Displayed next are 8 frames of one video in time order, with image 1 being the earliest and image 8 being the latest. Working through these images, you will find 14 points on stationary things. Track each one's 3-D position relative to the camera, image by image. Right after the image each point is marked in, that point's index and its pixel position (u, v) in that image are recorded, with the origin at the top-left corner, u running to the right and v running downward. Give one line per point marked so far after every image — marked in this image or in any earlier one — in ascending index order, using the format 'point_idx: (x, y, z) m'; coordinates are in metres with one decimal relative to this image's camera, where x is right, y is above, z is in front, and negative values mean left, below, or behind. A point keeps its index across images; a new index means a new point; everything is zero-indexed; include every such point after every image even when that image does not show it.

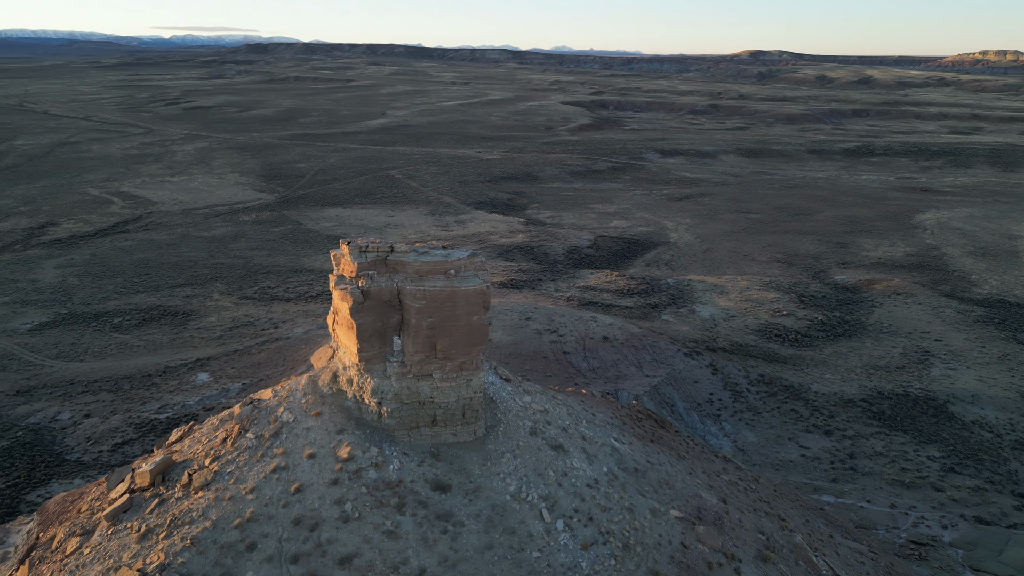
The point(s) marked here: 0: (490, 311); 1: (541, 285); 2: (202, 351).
0: (-0.3, -0.3, +11.2) m
1: (+0.8, +0.1, +18.9) m
2: (-6.2, -1.3, +14.2) m
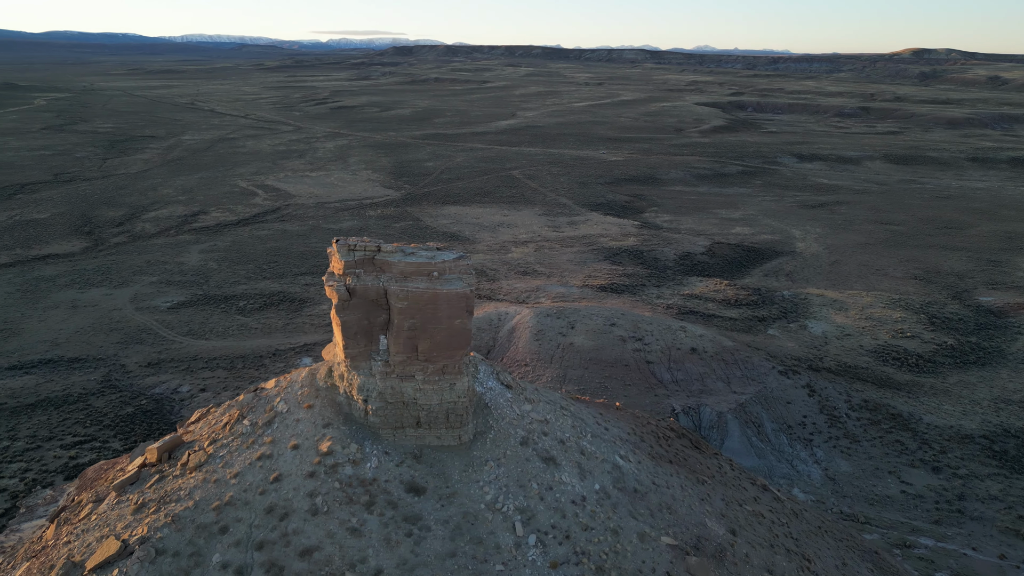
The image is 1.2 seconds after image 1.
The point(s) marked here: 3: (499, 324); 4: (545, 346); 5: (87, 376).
0: (+1.0, -0.4, +11.1) m
1: (+3.4, -0.1, +18.5) m
2: (-4.3, -1.0, +15.0) m
3: (-0.2, -0.6, +11.2) m
4: (+0.5, -0.9, +10.3) m
5: (-8.1, -1.7, +13.7) m
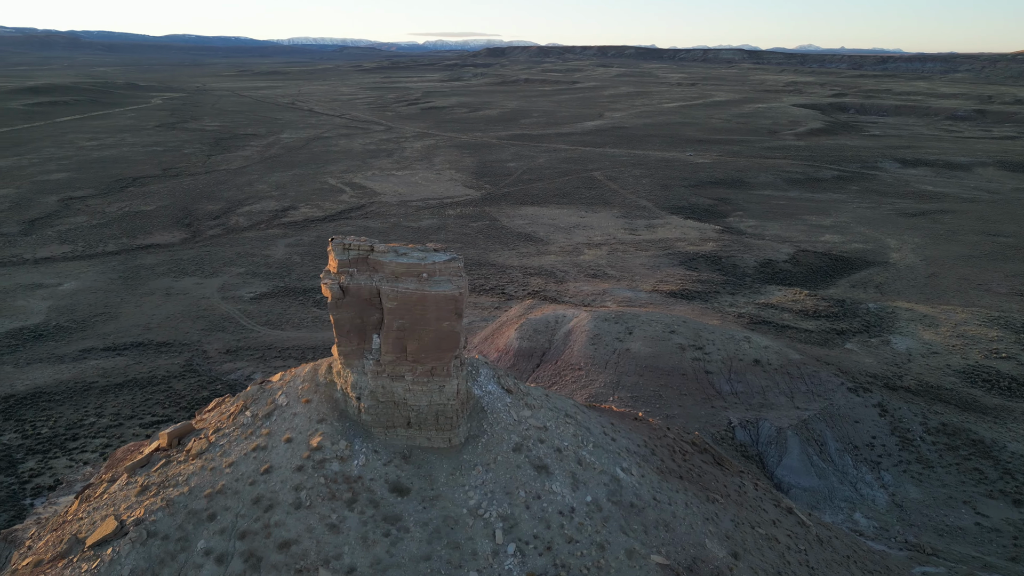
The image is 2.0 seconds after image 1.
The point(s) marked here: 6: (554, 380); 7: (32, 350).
0: (+1.9, -0.5, +10.9) m
1: (+5.2, -0.3, +18.0) m
2: (-2.9, -0.9, +15.4) m
3: (+0.7, -0.6, +11.2) m
4: (+1.3, -0.9, +10.2) m
5: (-6.9, -1.4, +14.6) m
6: (+0.6, -1.3, +10.0) m
7: (-11.1, -1.4, +16.6) m
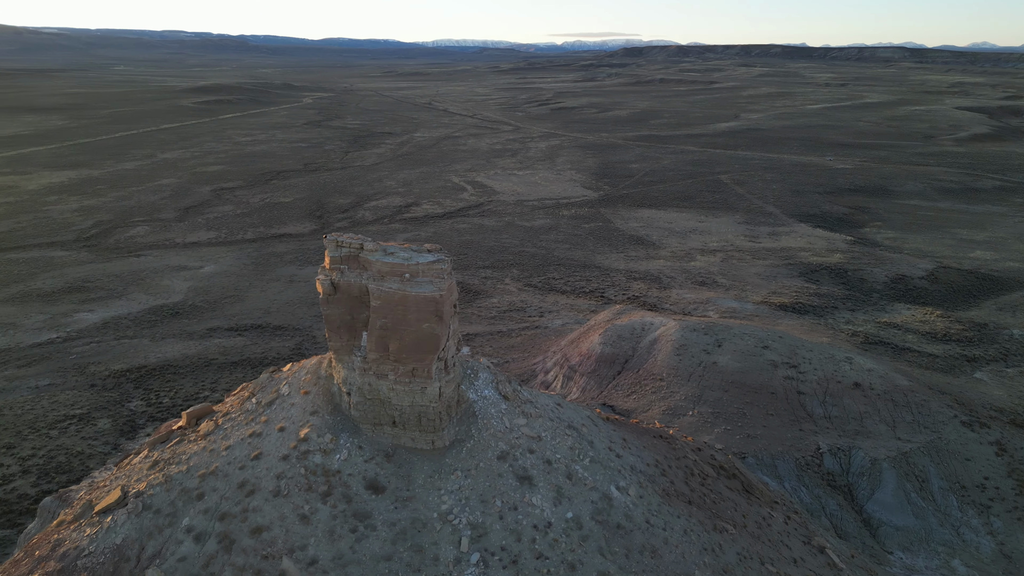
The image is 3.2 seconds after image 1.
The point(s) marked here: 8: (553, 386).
0: (+3.2, -0.6, +10.4) m
1: (+7.6, -0.6, +16.8) m
2: (-0.9, -0.9, +15.7) m
3: (+2.0, -0.7, +10.9) m
4: (+2.4, -1.0, +9.8) m
5: (-4.9, -1.2, +15.5) m
6: (+1.6, -1.4, +9.7) m
7: (-8.7, -1.0, +18.2) m
8: (+0.6, -1.5, +10.9) m
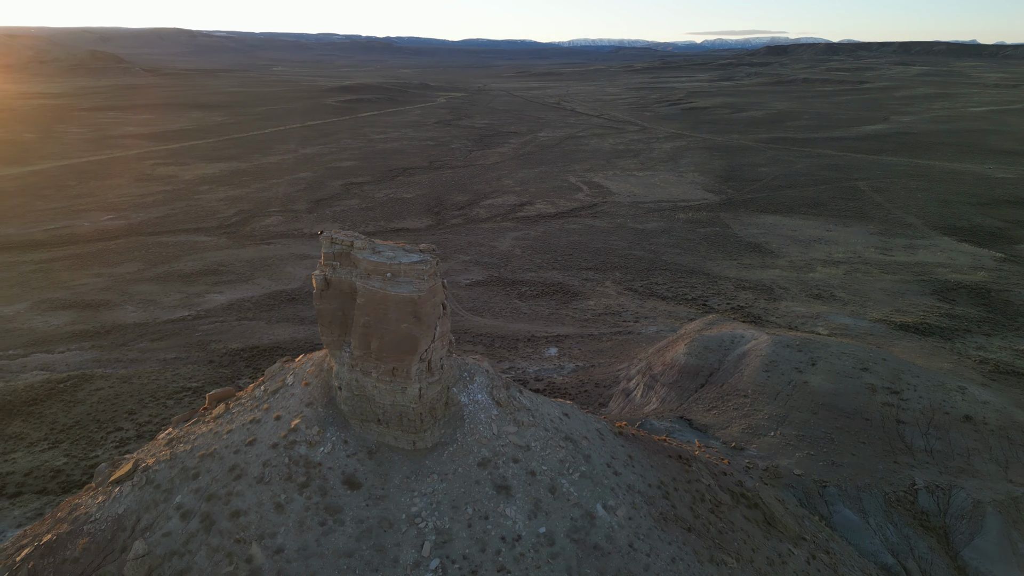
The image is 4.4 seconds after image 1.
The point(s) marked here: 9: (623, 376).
0: (+4.3, -0.8, +9.7) m
1: (+9.7, -1.1, +15.3) m
2: (+1.2, -0.9, +15.6) m
3: (+3.2, -0.8, +10.4) m
4: (+3.4, -1.2, +9.3) m
5: (-2.9, -1.0, +16.1) m
6: (+2.6, -1.5, +9.3) m
7: (-6.2, -0.6, +19.4) m
8: (+1.8, -1.6, +10.7) m
9: (+1.8, -1.5, +11.7) m
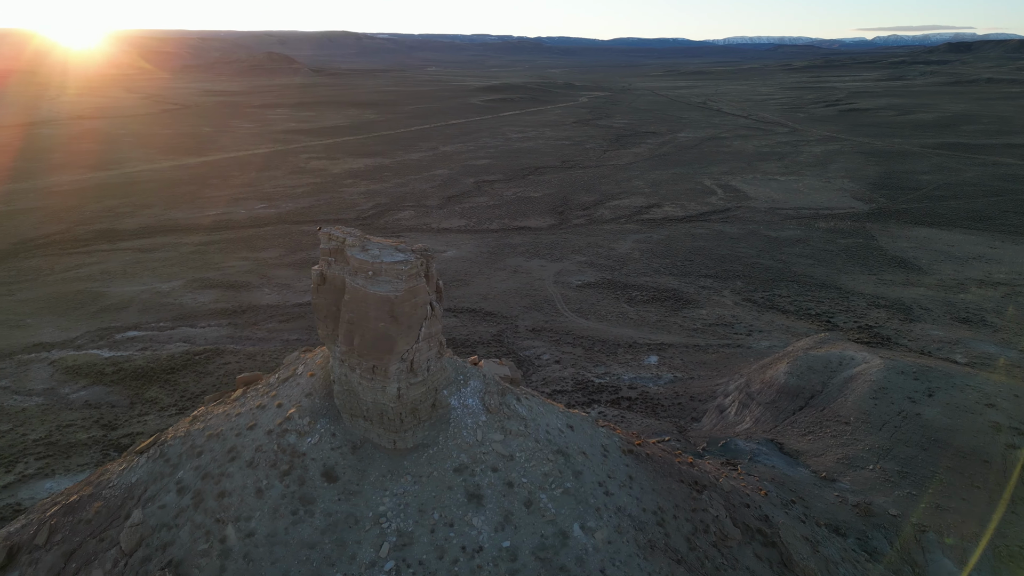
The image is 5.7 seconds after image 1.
0: (+5.3, -1.1, +8.7) m
1: (+11.6, -1.7, +13.3) m
2: (+3.3, -1.0, +15.1) m
3: (+4.4, -1.1, +9.6) m
4: (+4.4, -1.4, +8.5) m
5: (-0.5, -0.9, +16.3) m
6: (+3.6, -1.7, +8.7) m
7: (-3.2, -0.4, +20.1) m
8: (+3.0, -1.8, +10.1) m
9: (+3.3, -1.6, +11.2) m
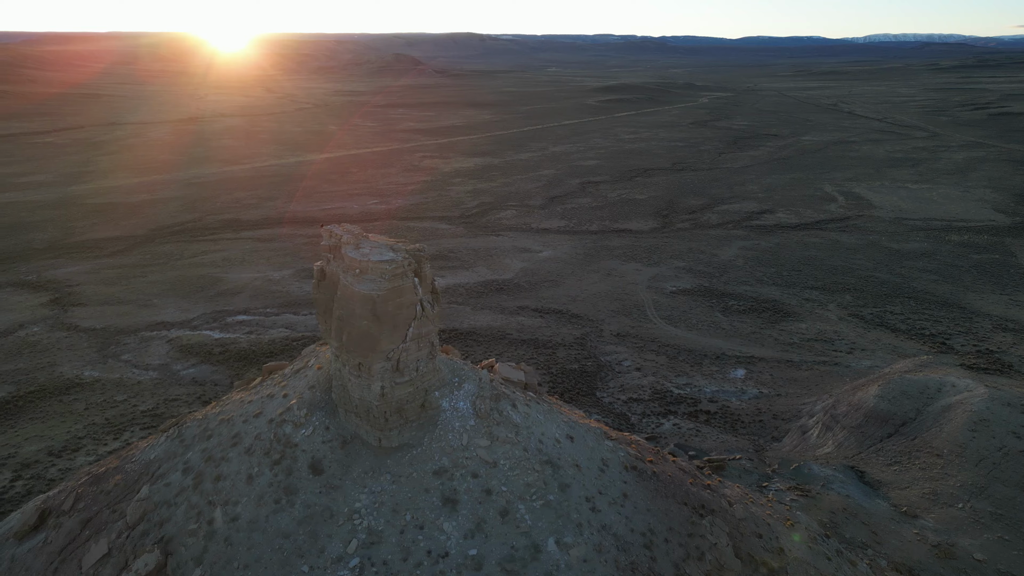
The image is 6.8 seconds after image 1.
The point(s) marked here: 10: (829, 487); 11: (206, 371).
0: (+6.1, -1.4, +7.8) m
1: (+13.0, -2.2, +11.4) m
2: (+5.0, -1.3, +14.4) m
3: (+5.3, -1.3, +8.8) m
4: (+5.0, -1.6, +7.7) m
5: (+1.4, -1.0, +16.2) m
6: (+4.3, -1.9, +8.0) m
7: (-0.6, -0.3, +20.4) m
8: (+4.0, -1.9, +9.6) m
9: (+4.3, -1.8, +10.5) m
10: (+3.4, -2.1, +7.7) m
11: (-6.3, -1.7, +14.7) m
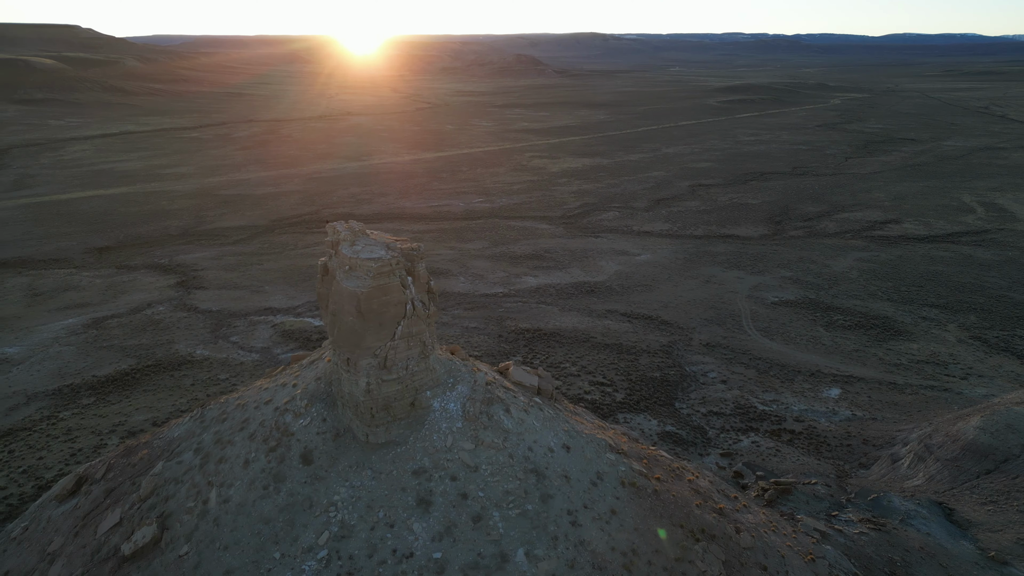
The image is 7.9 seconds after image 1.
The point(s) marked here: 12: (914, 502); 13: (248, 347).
0: (+6.6, -1.7, +6.8) m
1: (+13.9, -2.9, +9.3) m
2: (+6.6, -1.5, +13.4) m
3: (+6.0, -1.6, +7.9) m
4: (+5.6, -1.9, +6.8) m
5: (+3.3, -1.1, +15.8) m
6: (+4.9, -2.1, +7.3) m
7: (+2.0, -0.4, +20.2) m
8: (+4.8, -2.1, +8.8) m
9: (+5.3, -2.1, +9.7) m
10: (+4.0, -2.3, +7.1) m
11: (-4.5, -1.5, +15.5) m
12: (+4.2, -2.2, +7.4) m
13: (-6.0, -1.4, +16.3) m
